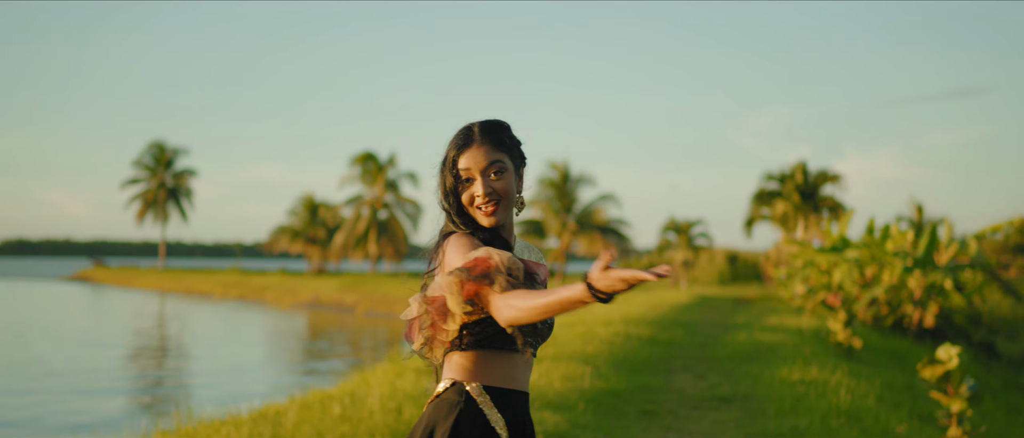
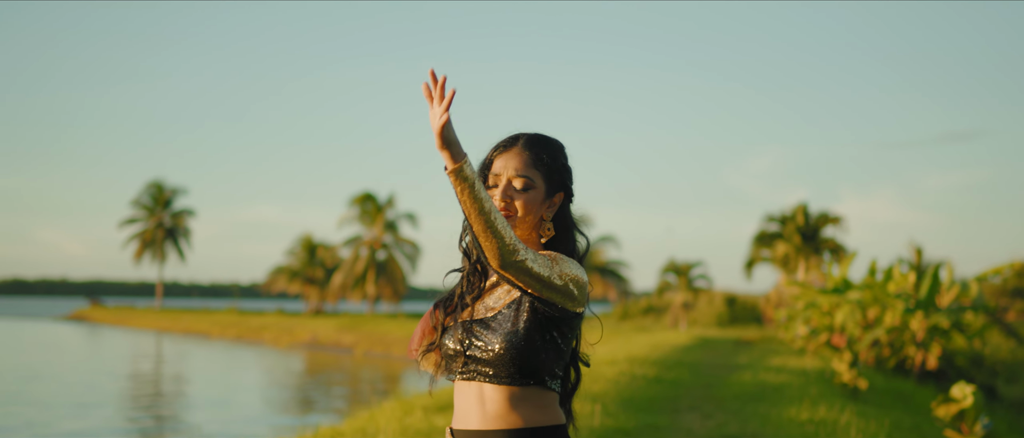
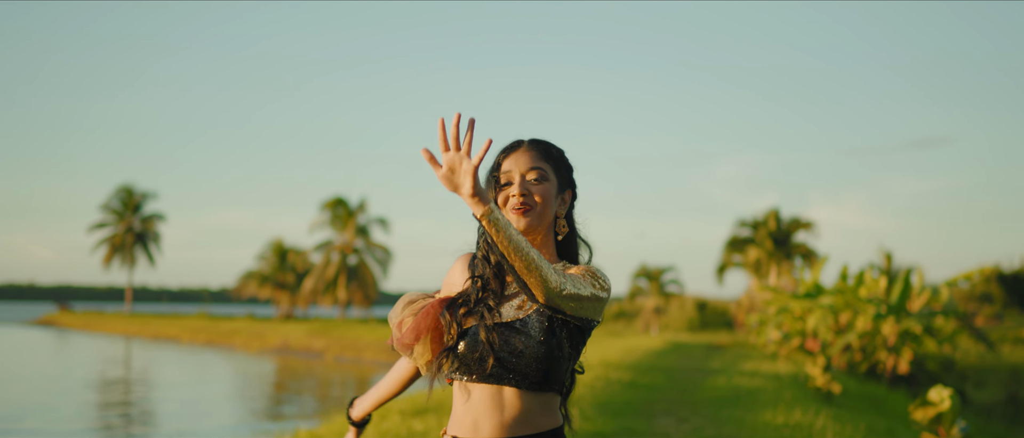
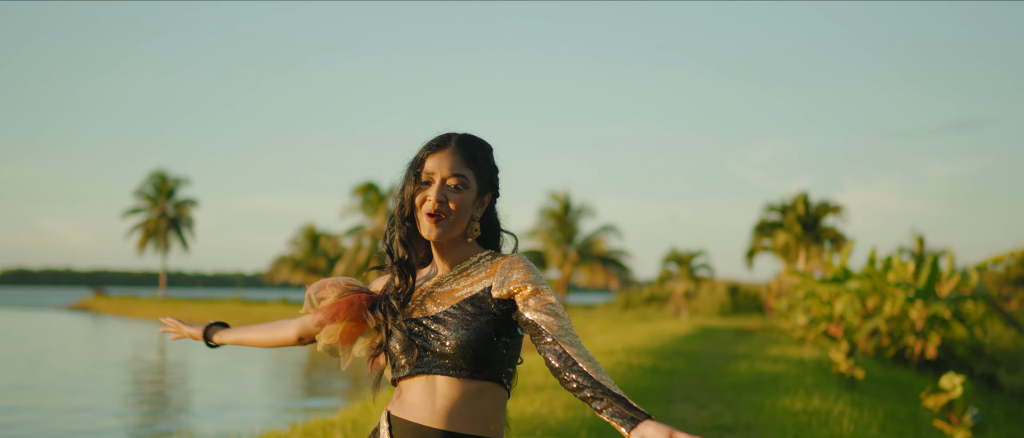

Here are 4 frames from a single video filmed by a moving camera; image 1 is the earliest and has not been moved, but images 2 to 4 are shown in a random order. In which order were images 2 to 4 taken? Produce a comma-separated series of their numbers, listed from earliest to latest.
4, 2, 3
